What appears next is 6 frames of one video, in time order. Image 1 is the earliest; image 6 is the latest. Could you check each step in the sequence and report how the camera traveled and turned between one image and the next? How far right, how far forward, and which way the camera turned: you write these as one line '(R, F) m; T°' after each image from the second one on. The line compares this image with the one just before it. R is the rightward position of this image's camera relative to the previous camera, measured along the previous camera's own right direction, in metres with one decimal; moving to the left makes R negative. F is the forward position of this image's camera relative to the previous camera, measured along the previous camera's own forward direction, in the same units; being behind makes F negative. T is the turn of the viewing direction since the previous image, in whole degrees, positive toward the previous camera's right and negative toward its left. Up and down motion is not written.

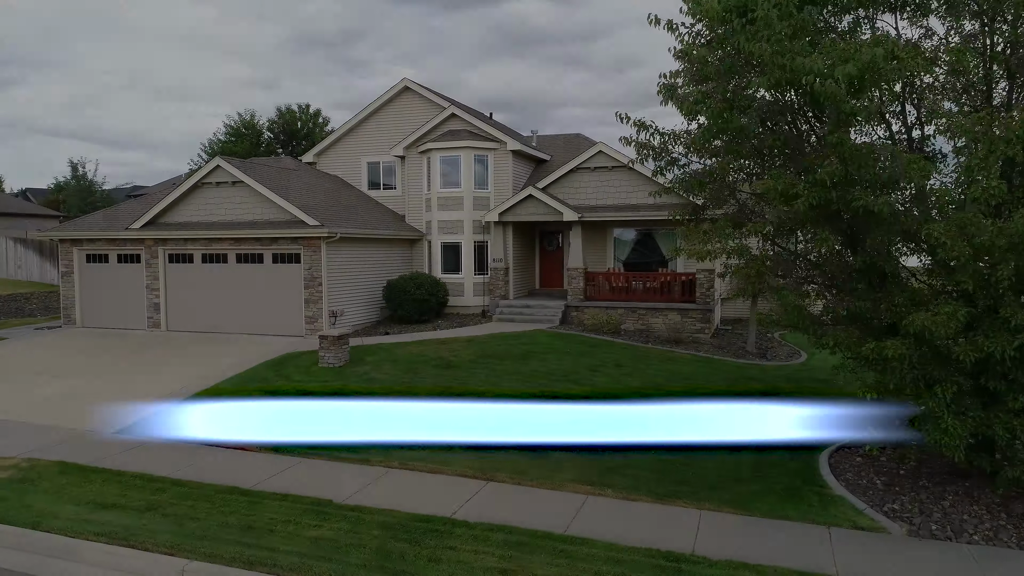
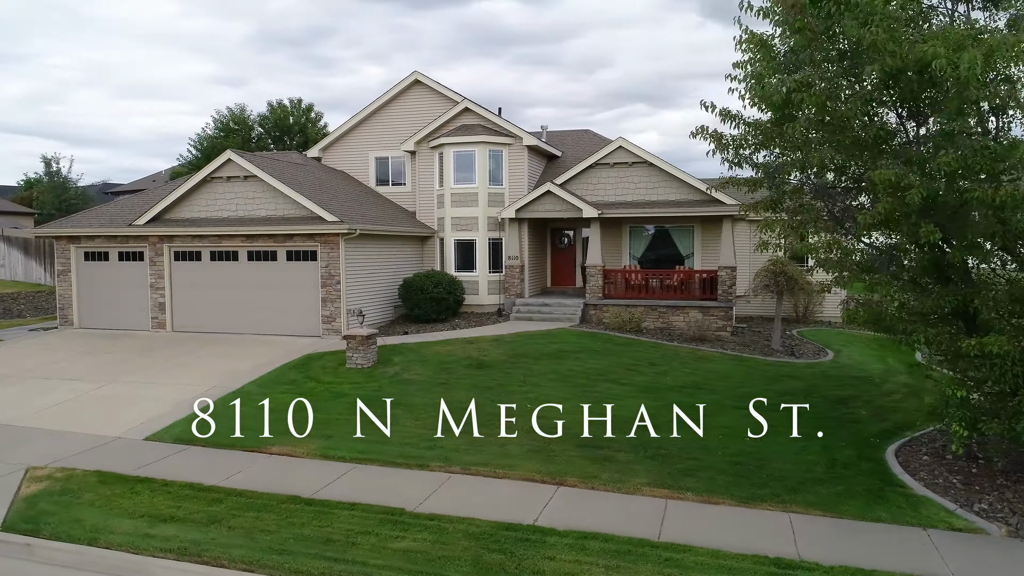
(-1.1, +0.4) m; +2°
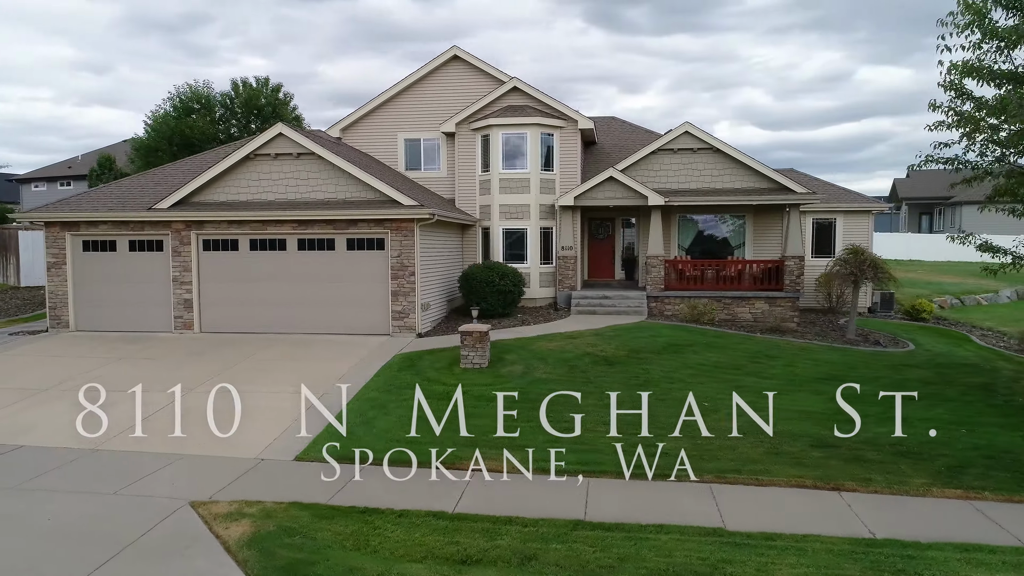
(-3.7, +1.4) m; +9°
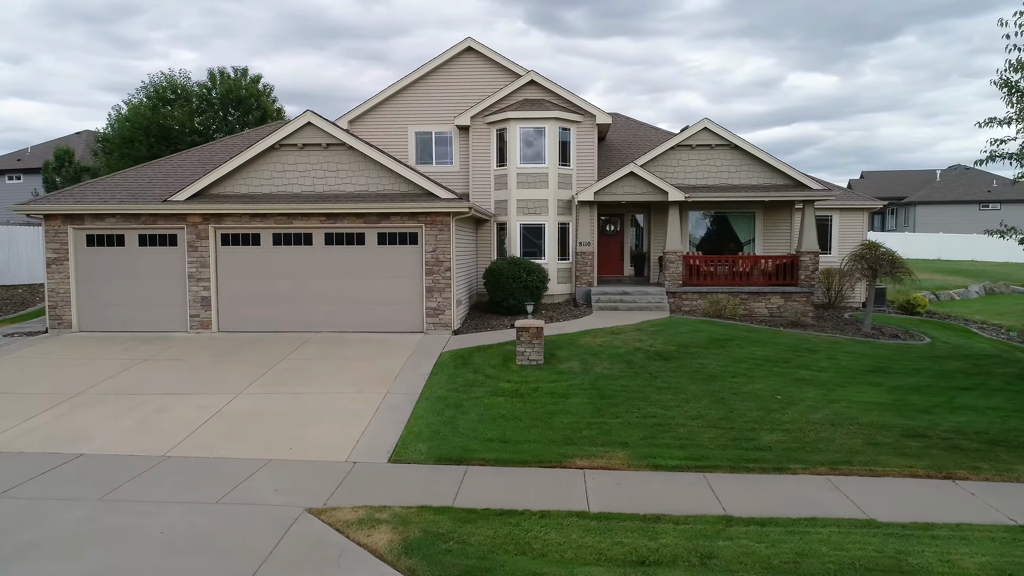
(-1.7, +0.3) m; +5°
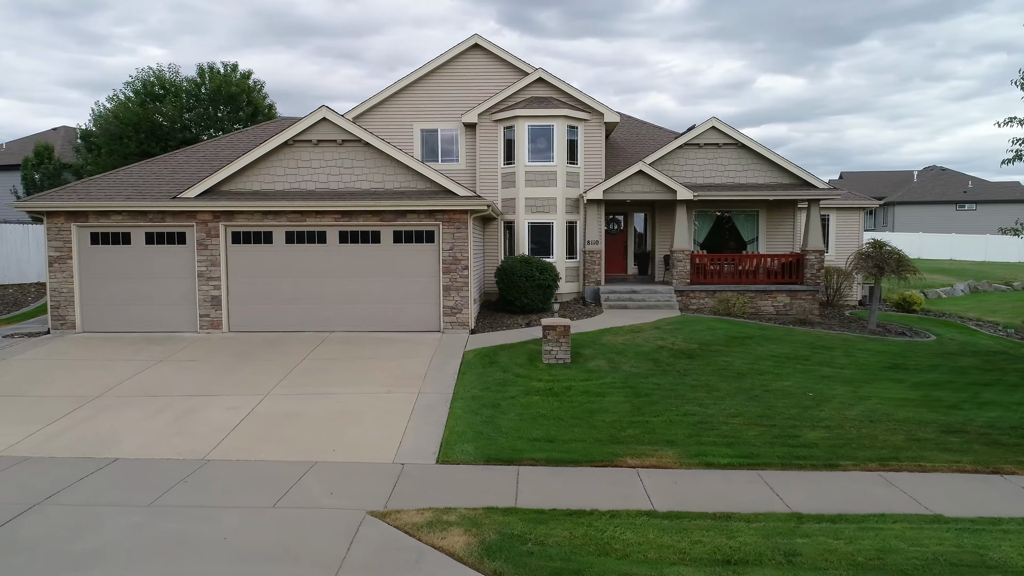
(-0.8, +0.1) m; +2°
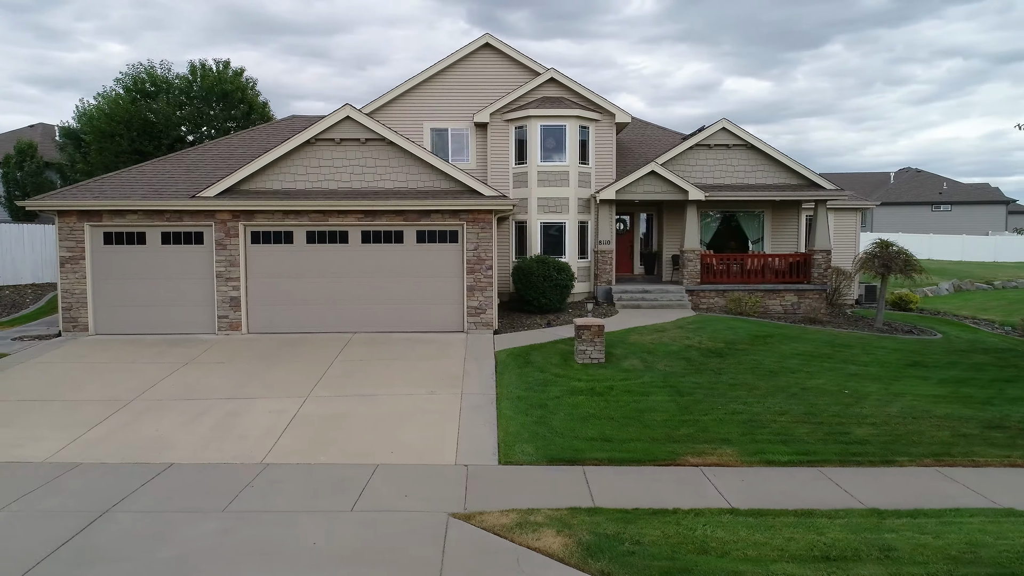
(-0.9, 0.0) m; +2°
